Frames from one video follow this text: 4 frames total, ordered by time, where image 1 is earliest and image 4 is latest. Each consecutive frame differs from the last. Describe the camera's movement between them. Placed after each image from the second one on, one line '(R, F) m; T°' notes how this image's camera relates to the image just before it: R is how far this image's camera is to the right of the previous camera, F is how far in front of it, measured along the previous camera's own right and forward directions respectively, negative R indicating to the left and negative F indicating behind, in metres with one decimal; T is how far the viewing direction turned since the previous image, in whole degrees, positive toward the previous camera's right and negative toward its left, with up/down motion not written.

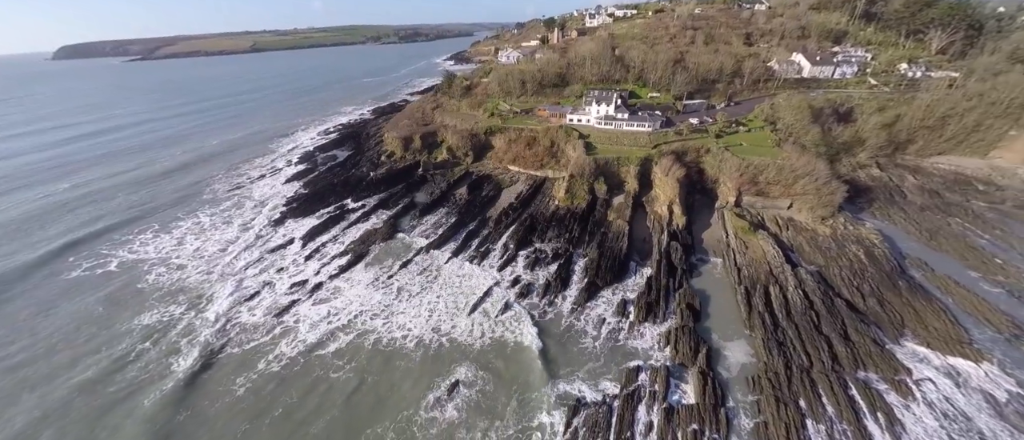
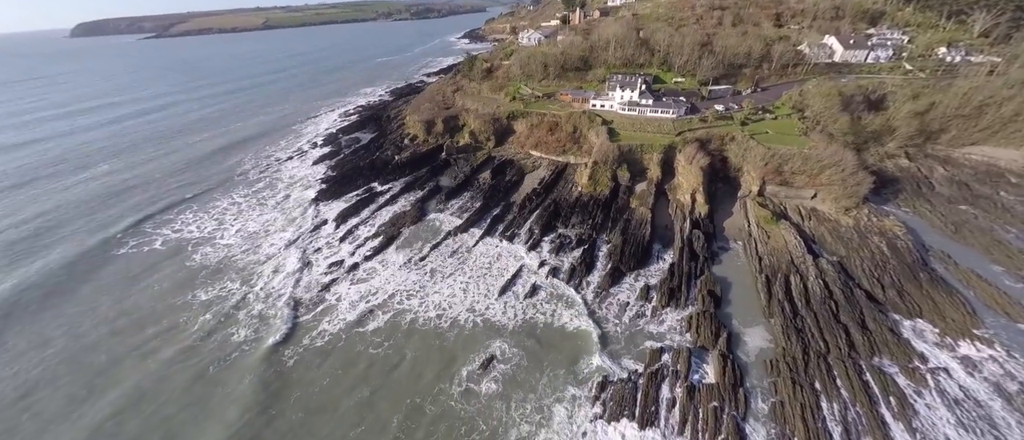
(-0.9, -0.8) m; -2°
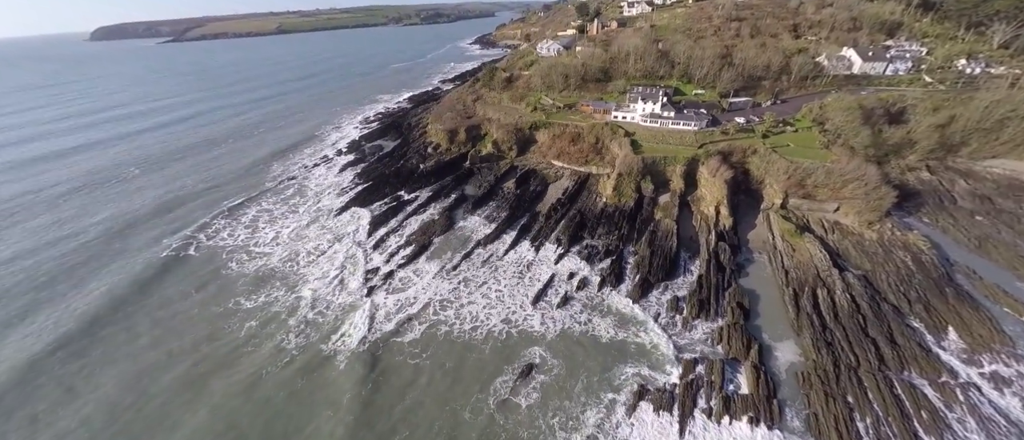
(-1.6, -0.7) m; -1°
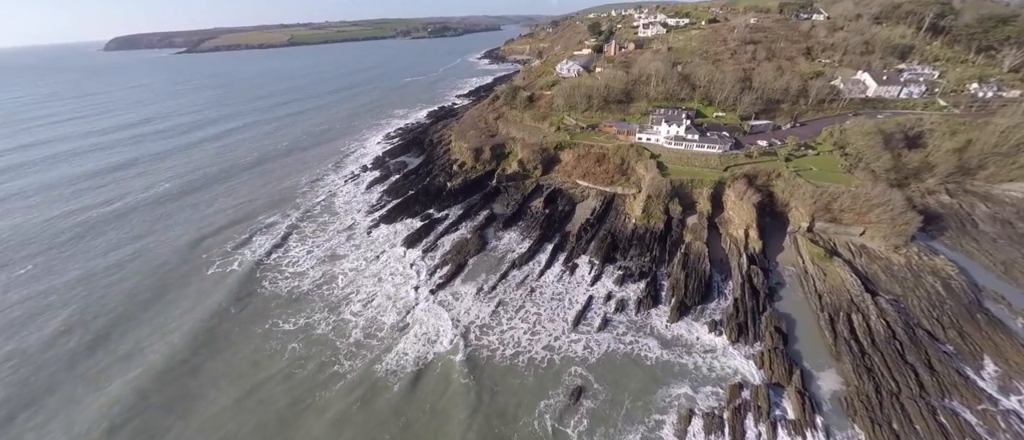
(-2.3, -0.8) m; 0°
